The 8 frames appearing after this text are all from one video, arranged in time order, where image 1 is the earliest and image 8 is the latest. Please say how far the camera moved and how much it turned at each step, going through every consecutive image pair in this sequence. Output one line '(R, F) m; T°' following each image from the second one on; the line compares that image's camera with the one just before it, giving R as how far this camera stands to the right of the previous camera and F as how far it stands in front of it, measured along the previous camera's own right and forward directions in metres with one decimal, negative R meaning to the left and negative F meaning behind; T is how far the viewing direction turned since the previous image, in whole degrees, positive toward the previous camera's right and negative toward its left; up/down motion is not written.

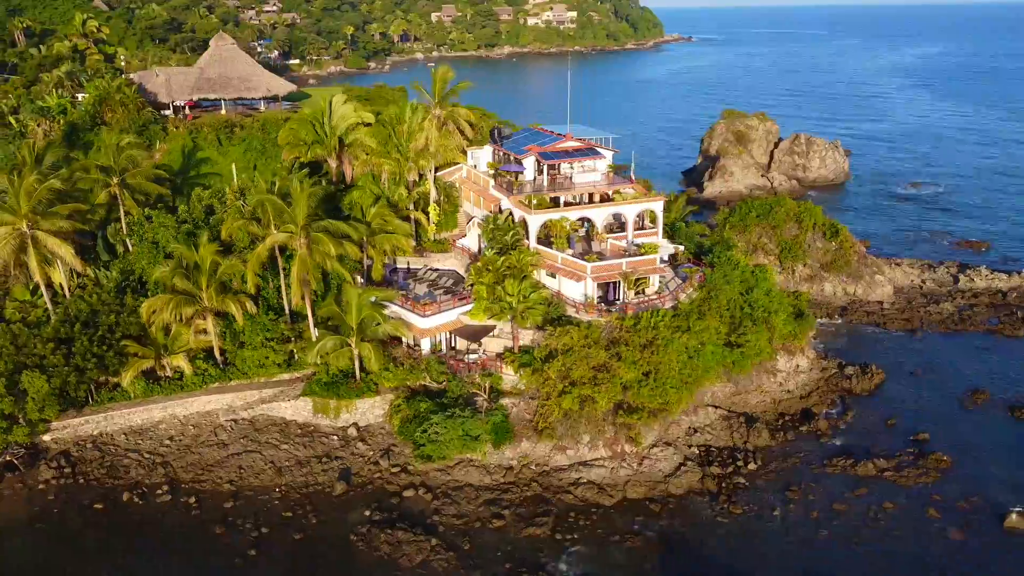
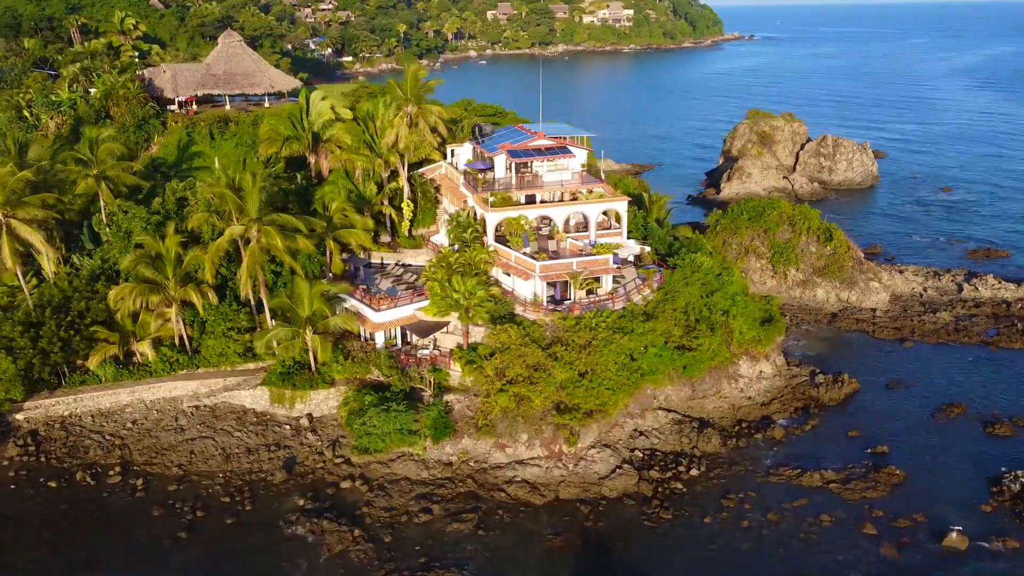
(+4.3, +0.1) m; -4°
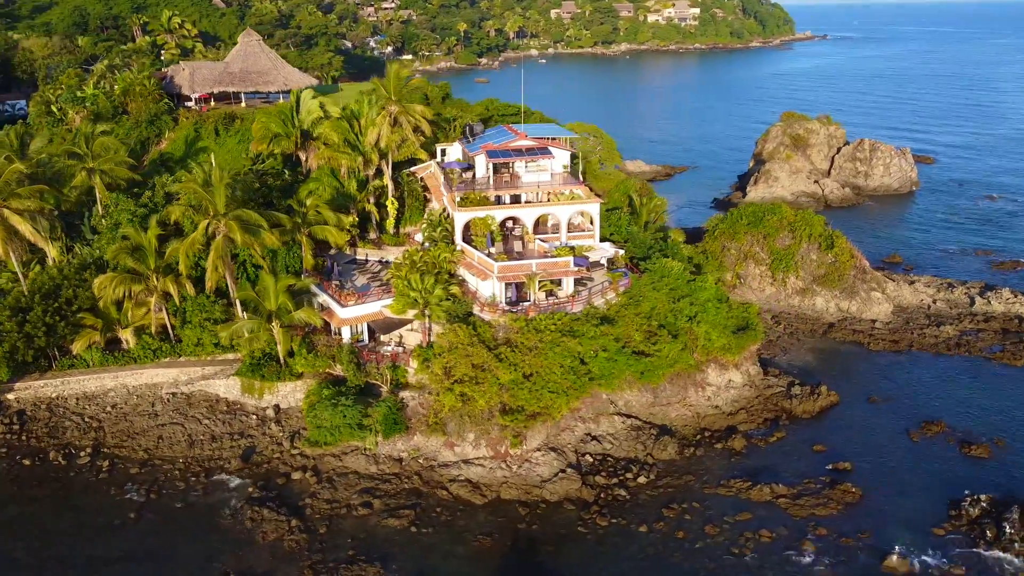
(+4.2, +0.1) m; -5°
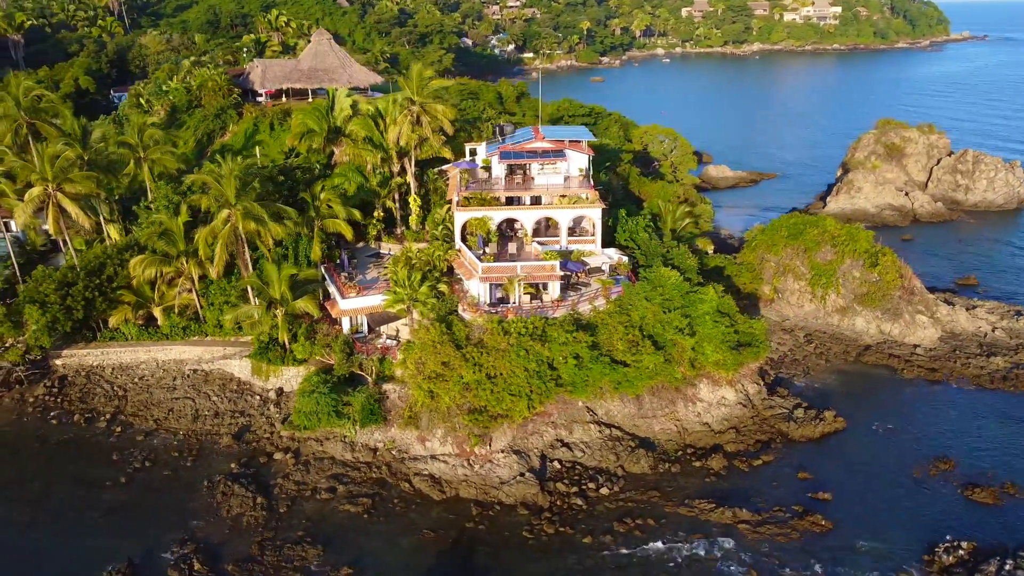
(+5.5, +0.3) m; -9°
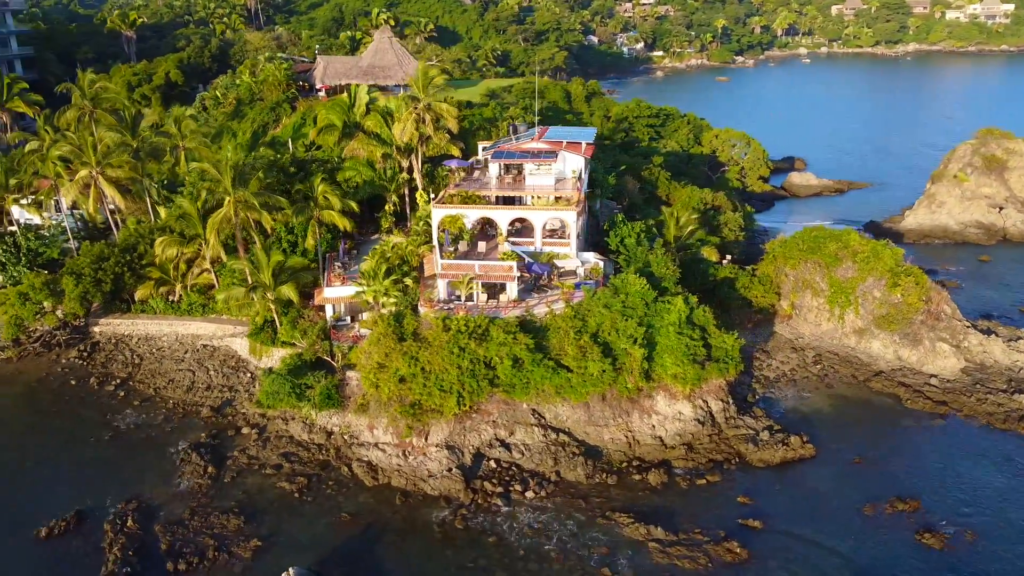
(+7.1, +0.4) m; -10°
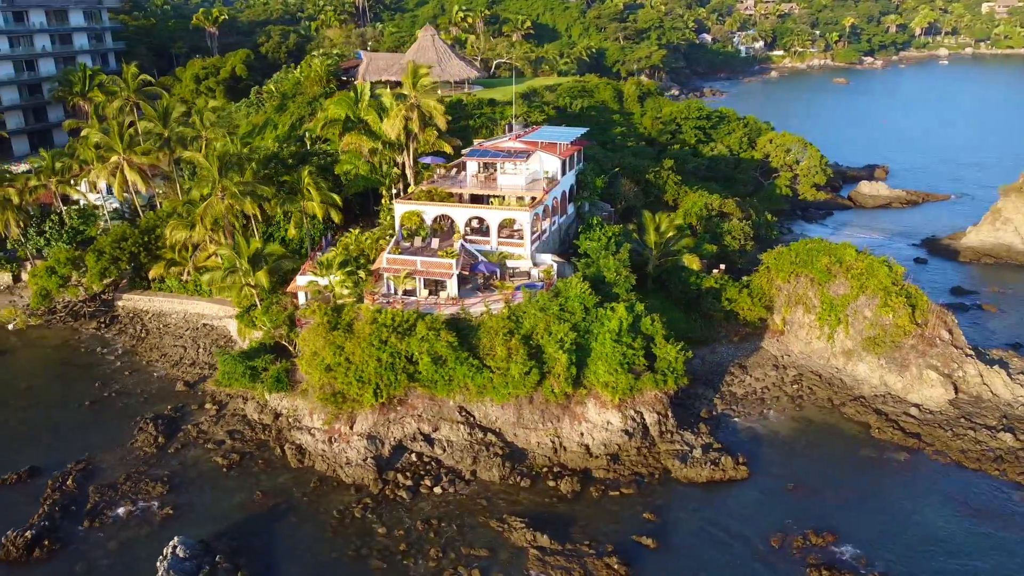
(+7.3, +0.5) m; -9°
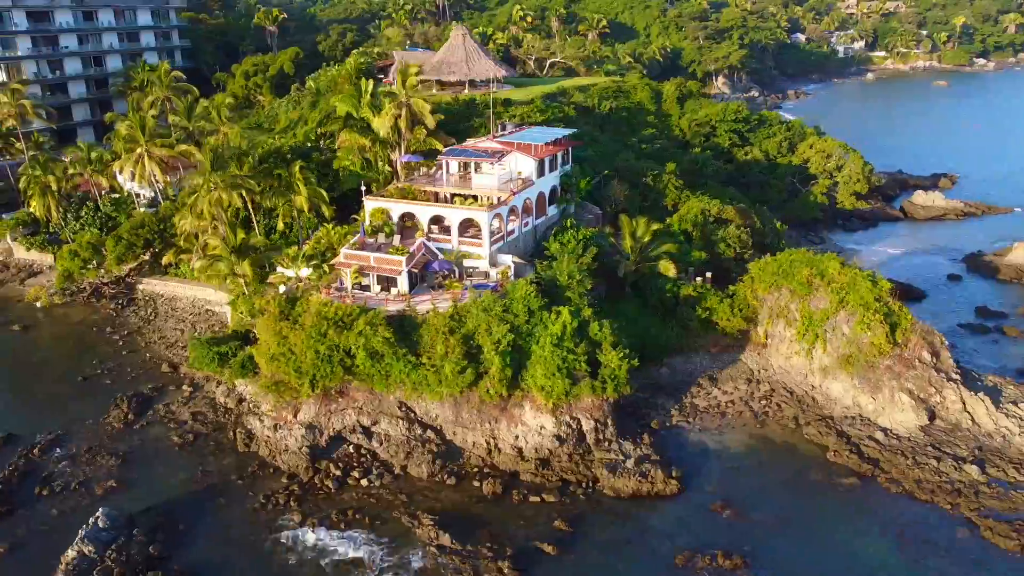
(+5.9, +0.3) m; -7°
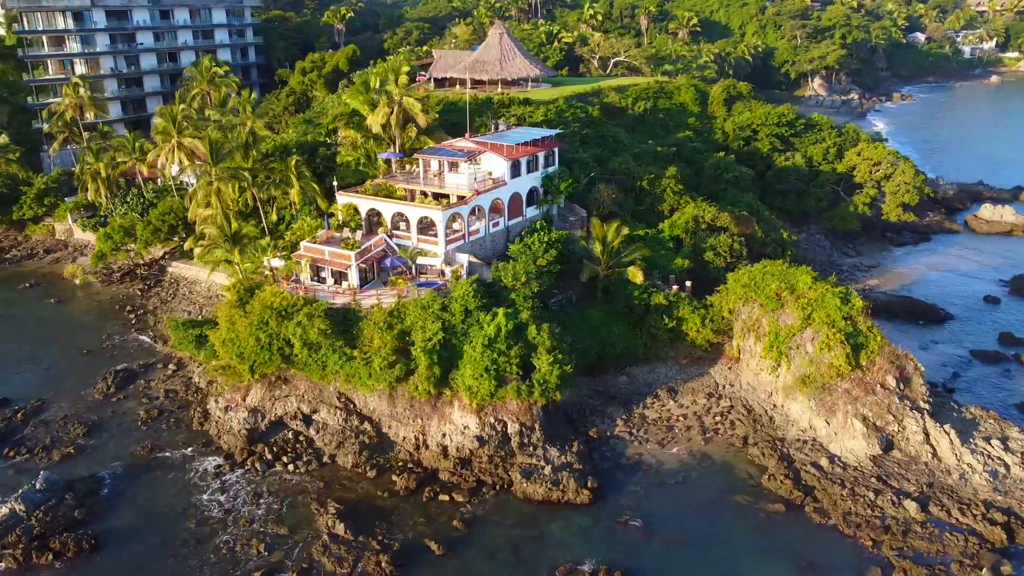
(+6.8, +0.4) m; -8°
